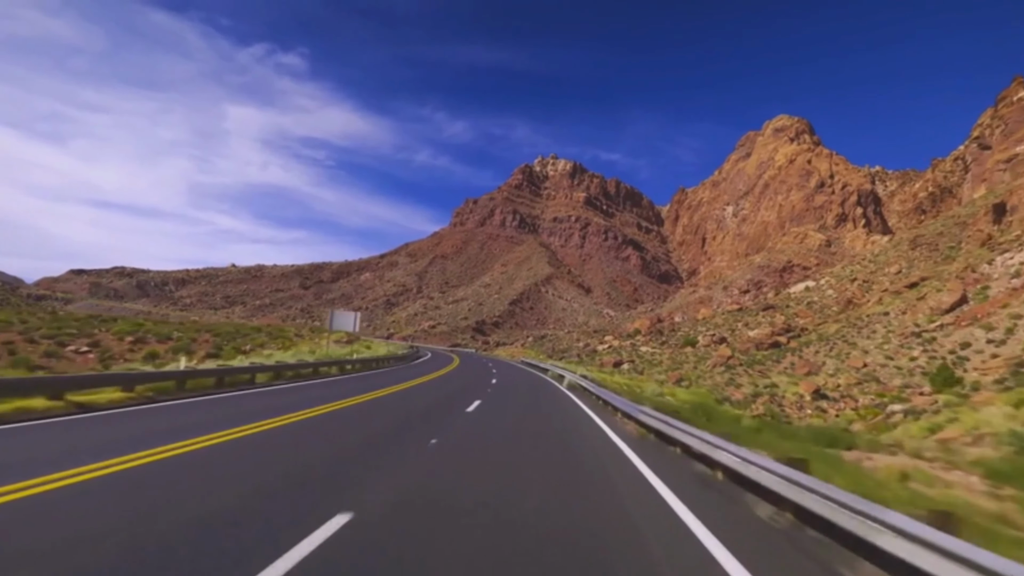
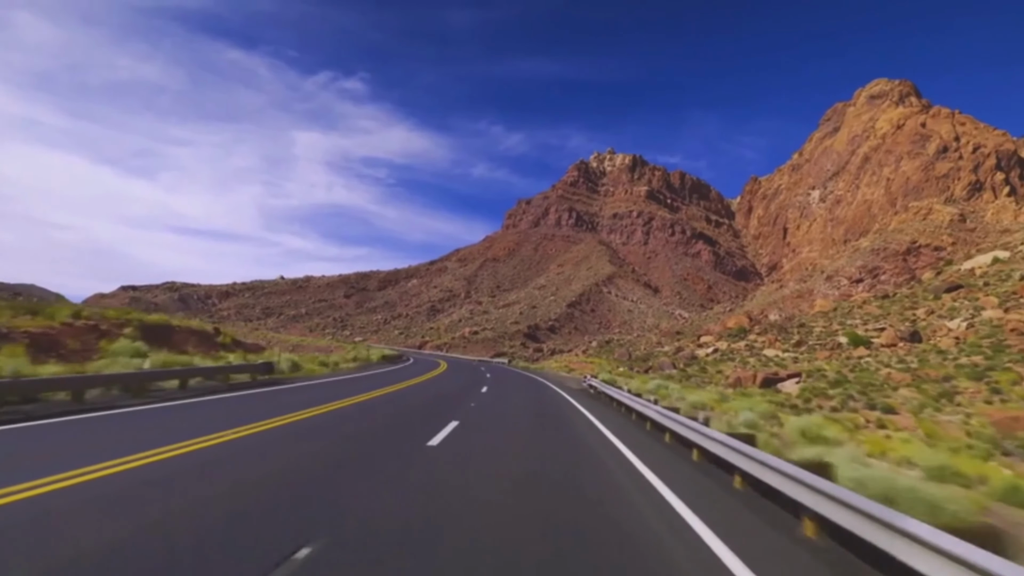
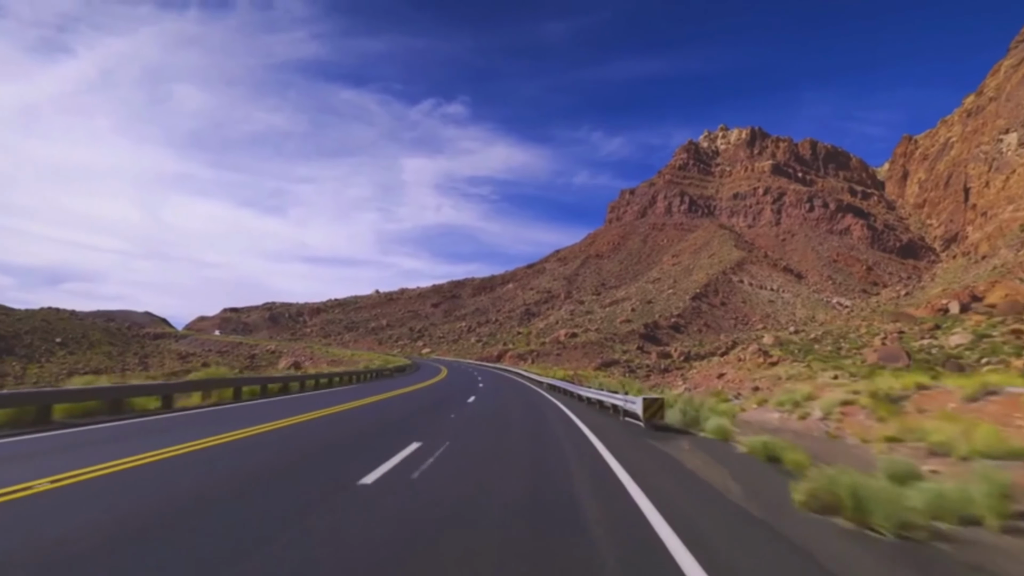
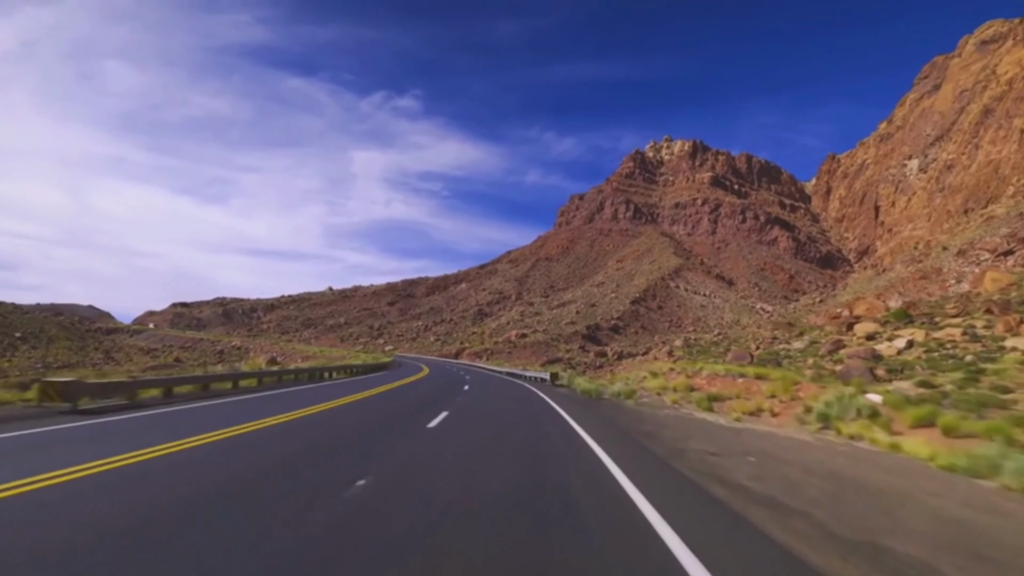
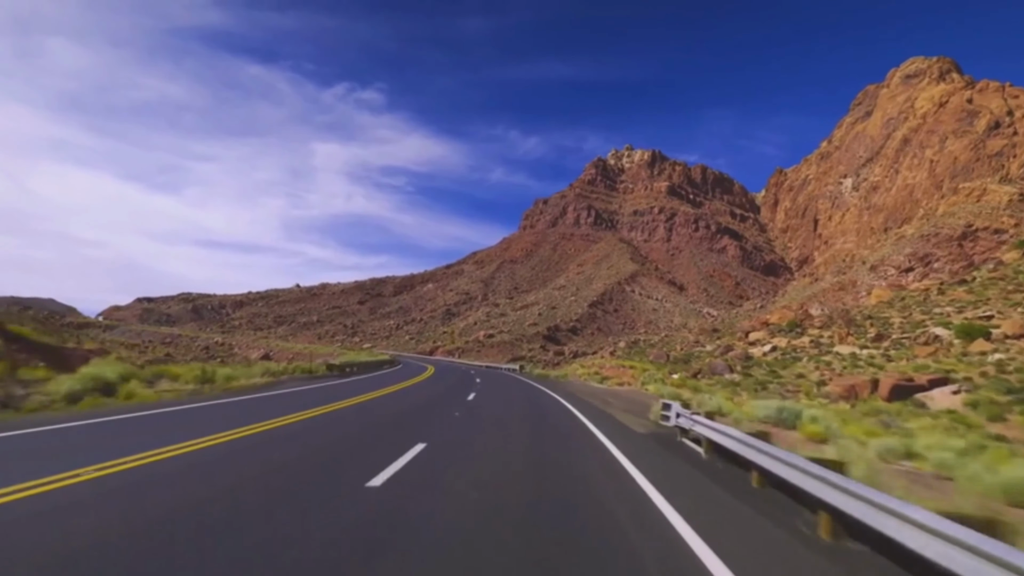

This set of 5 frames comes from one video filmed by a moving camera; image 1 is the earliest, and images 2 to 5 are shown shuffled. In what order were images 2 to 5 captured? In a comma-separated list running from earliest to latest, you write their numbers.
2, 5, 4, 3
